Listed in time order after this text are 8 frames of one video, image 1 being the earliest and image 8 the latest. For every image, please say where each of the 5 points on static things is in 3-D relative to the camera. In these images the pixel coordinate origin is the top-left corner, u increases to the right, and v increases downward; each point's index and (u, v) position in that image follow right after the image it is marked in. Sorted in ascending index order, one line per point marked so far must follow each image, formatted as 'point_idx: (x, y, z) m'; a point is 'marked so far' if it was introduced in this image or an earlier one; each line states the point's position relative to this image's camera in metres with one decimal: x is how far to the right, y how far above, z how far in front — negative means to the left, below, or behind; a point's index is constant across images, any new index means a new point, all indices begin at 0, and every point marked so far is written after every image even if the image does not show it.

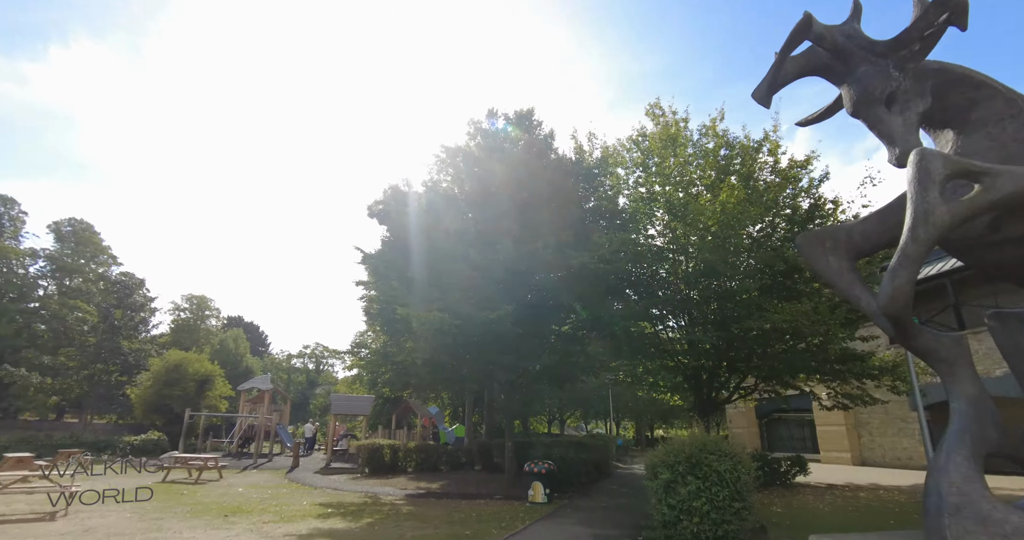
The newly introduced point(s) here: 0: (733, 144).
0: (+8.3, +4.7, +19.6) m
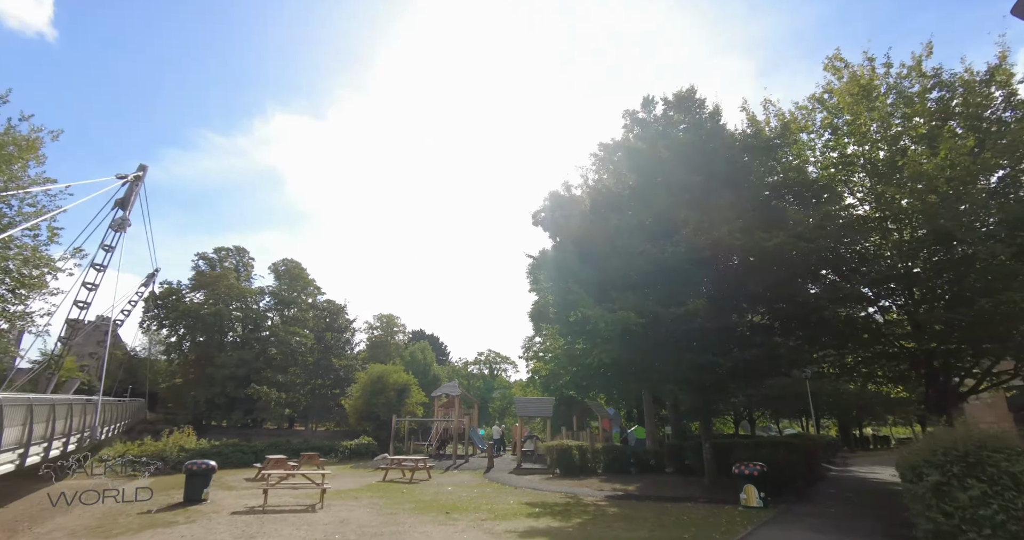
0: (+13.7, +5.9, +16.4) m
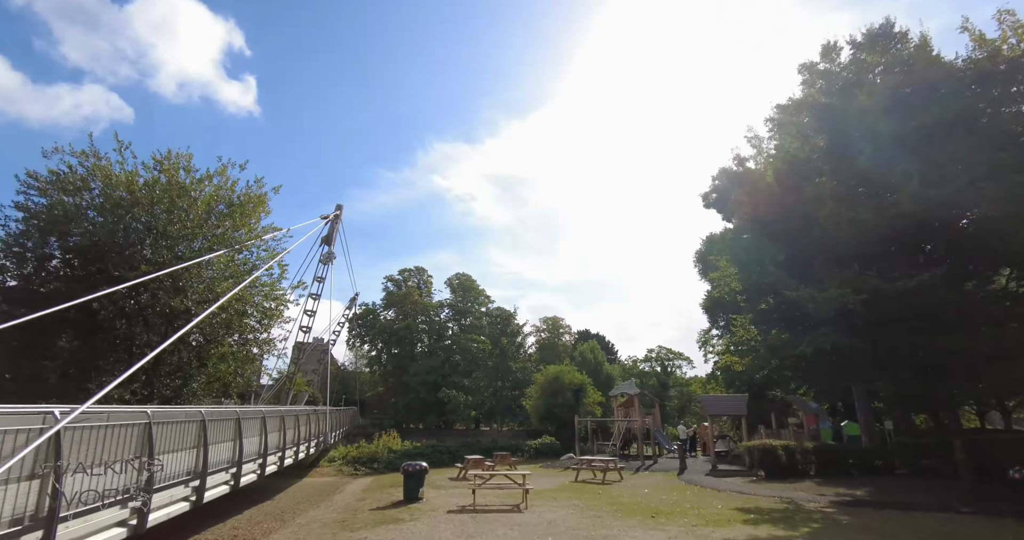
0: (+17.6, +7.6, +11.5) m
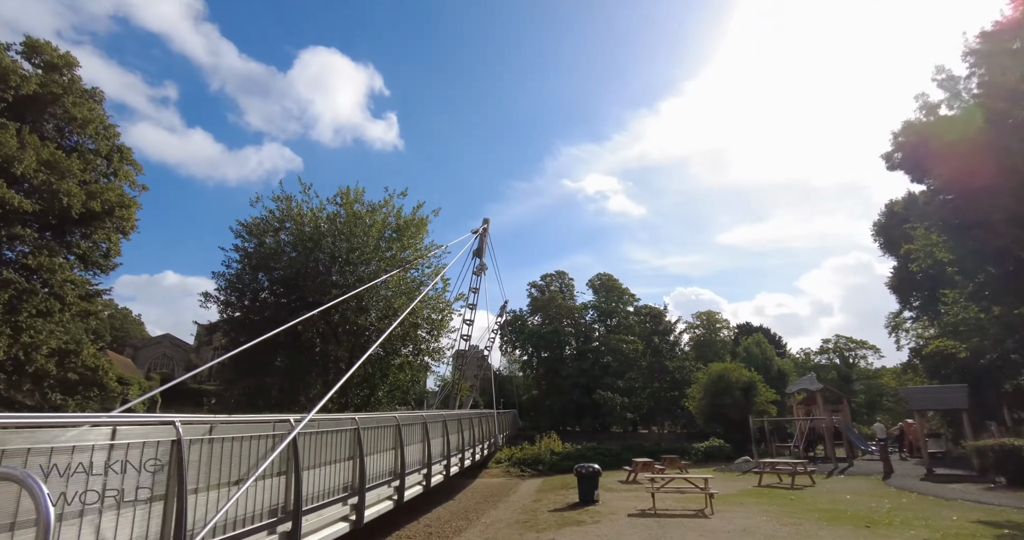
0: (+19.5, +9.4, +6.5) m
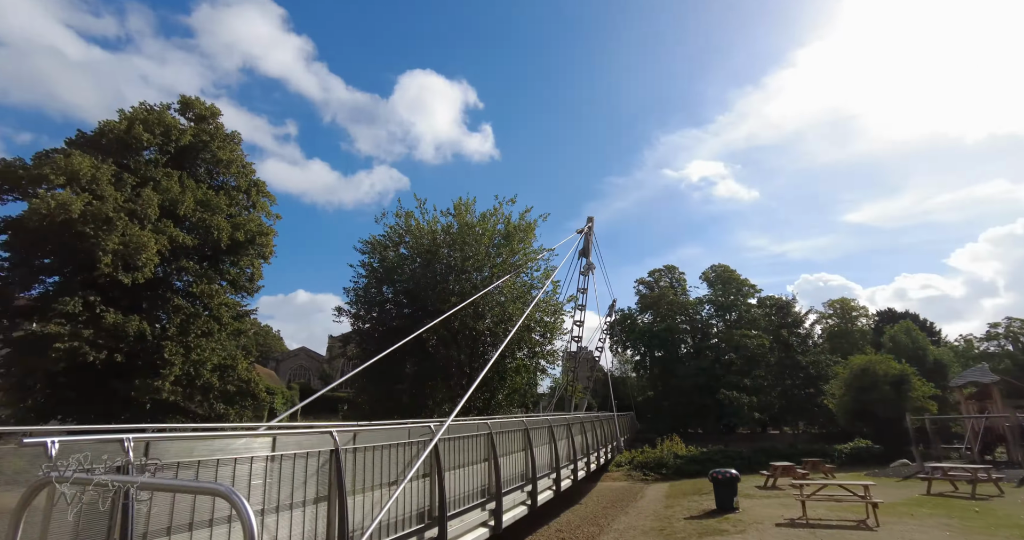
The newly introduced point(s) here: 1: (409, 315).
0: (+20.0, +10.7, +2.5) m
1: (-3.5, -1.6, +17.5) m
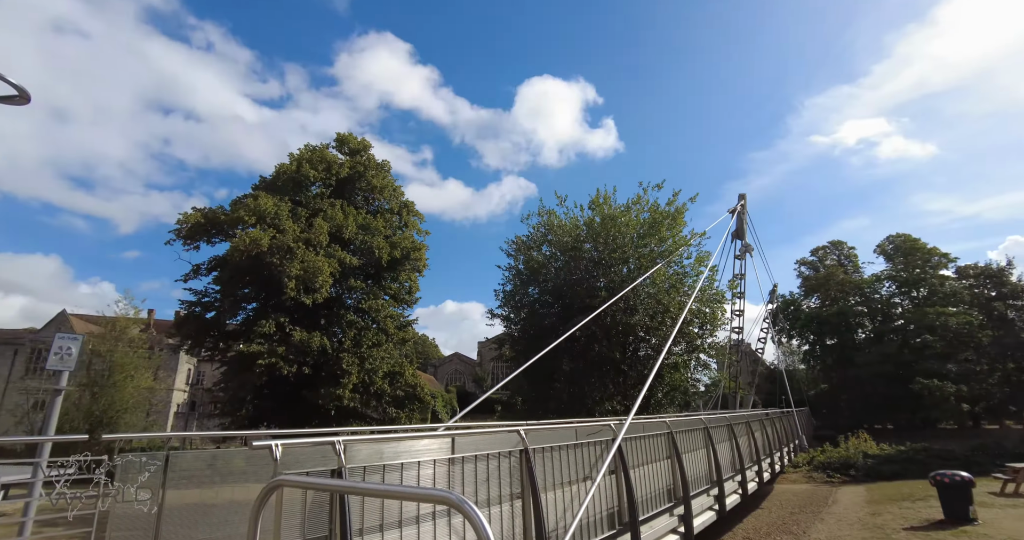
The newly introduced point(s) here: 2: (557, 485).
0: (+19.2, +12.7, -2.9) m
1: (+1.5, -1.6, +17.4) m
2: (+0.4, -2.2, +5.3) m
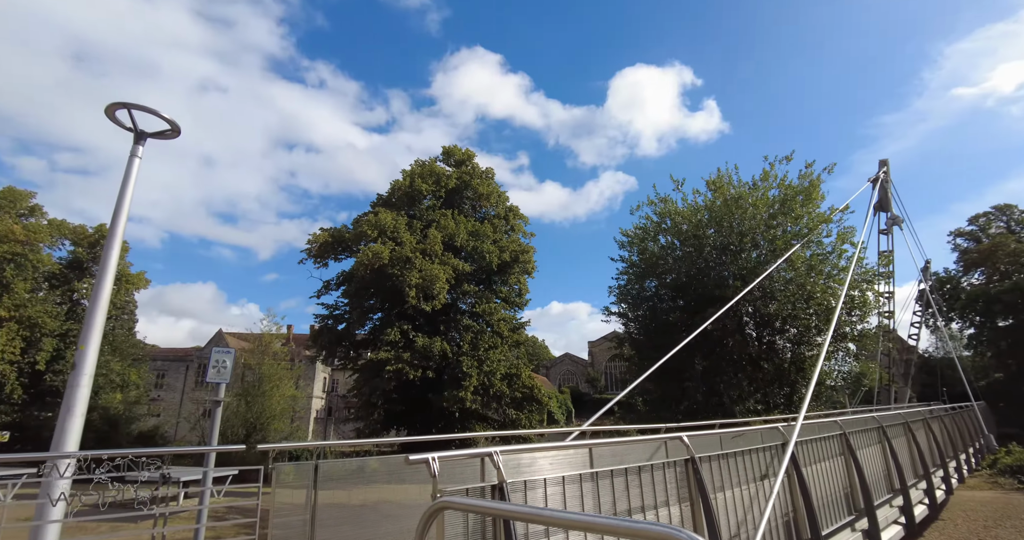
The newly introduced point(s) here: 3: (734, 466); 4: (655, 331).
0: (+17.6, +14.1, -7.0) m
1: (+5.2, -1.3, +16.3) m
2: (+1.8, -2.1, +4.6) m
3: (+2.0, -1.8, +4.8) m
4: (+4.4, -2.1, +16.9) m
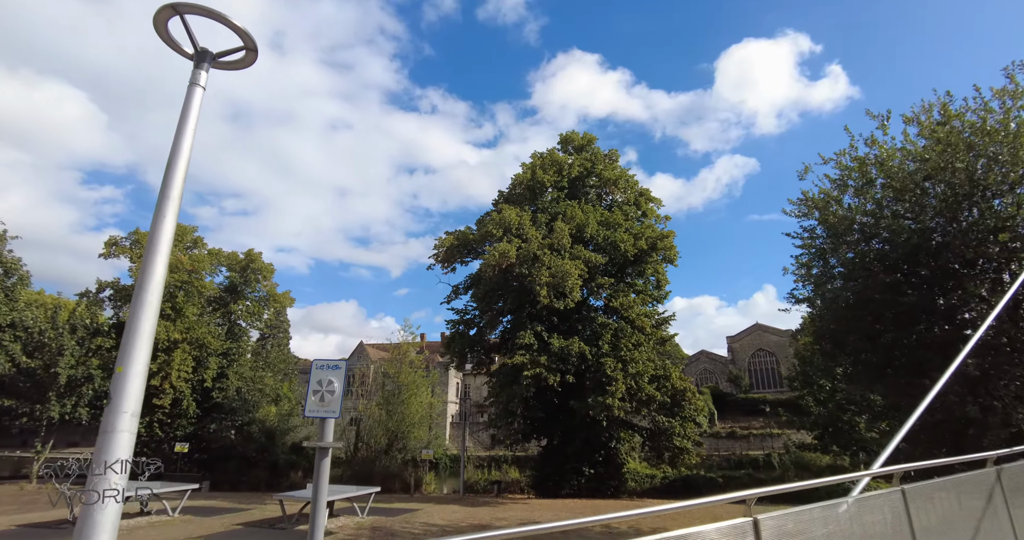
0: (+14.9, +15.8, -12.7) m
1: (+9.1, -0.4, +12.5) m
2: (+3.4, -1.5, +1.8) m
3: (+3.5, -1.2, +2.0) m
4: (+8.6, -1.3, +13.3) m
